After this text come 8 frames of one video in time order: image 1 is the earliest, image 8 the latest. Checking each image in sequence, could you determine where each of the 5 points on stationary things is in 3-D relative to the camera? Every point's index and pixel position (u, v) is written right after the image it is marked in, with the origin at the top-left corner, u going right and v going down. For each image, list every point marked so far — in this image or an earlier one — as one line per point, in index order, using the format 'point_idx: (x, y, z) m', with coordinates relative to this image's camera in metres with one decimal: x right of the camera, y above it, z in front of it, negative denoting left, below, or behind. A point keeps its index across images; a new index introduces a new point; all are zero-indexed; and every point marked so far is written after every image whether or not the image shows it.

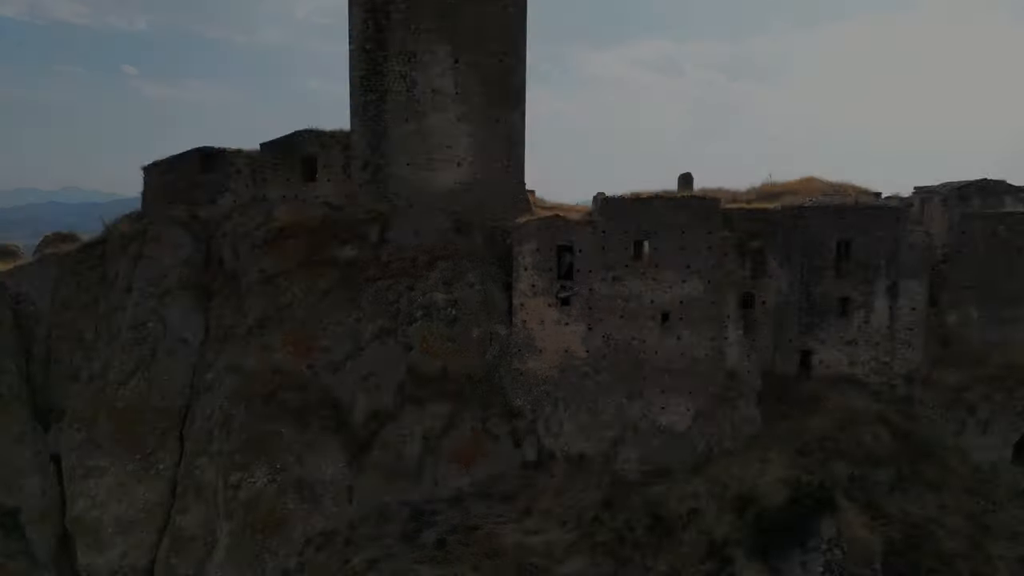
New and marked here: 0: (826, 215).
0: (+6.2, +1.5, +16.2) m
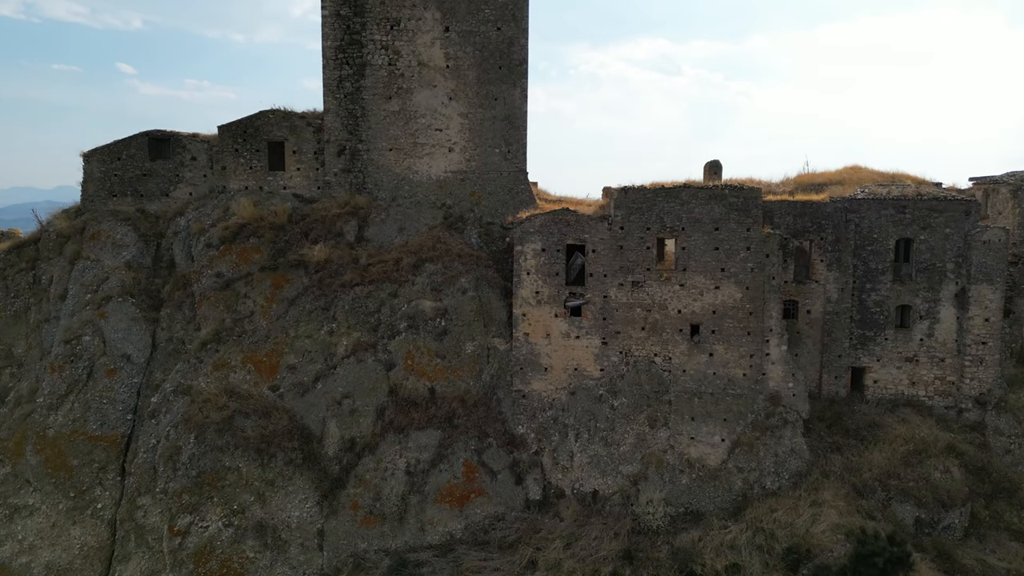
0: (+6.2, +1.3, +13.7) m
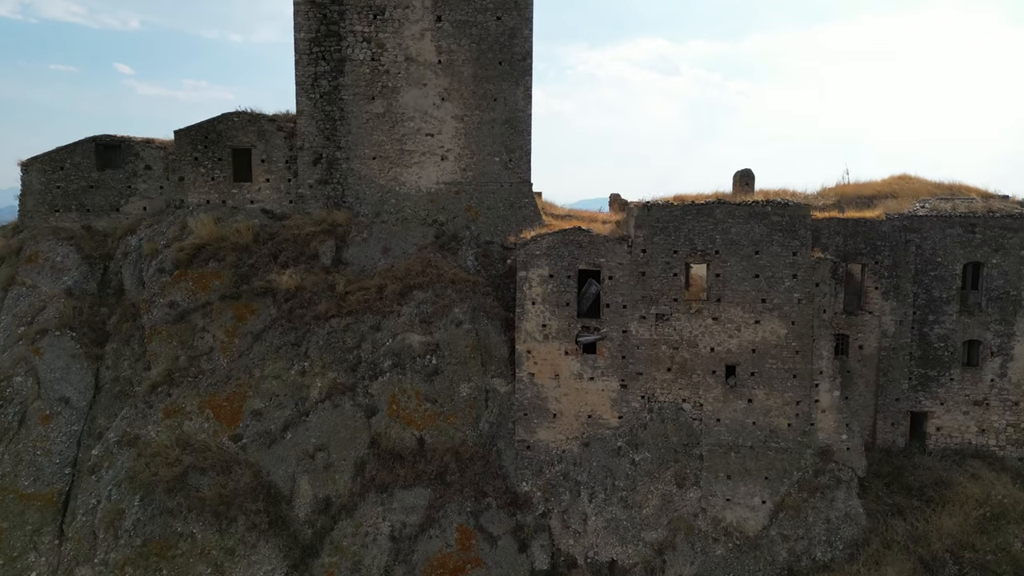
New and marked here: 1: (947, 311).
0: (+6.3, +0.9, +11.7) m
1: (+6.4, -0.3, +11.9) m
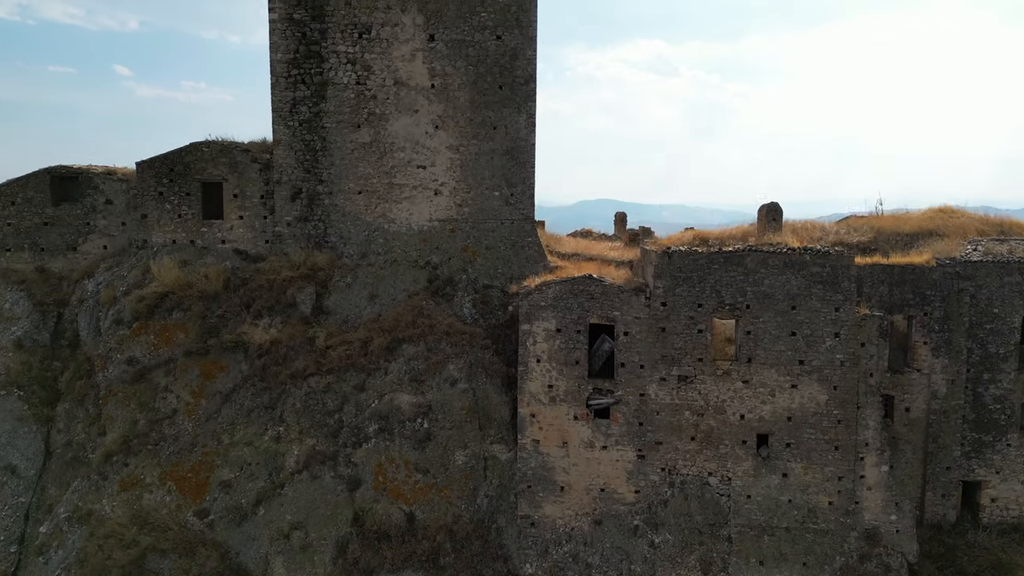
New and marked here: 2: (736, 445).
0: (+6.3, +0.2, +10.4) m
1: (+6.4, -1.0, +10.6) m
2: (+2.7, -1.9, +9.9) m
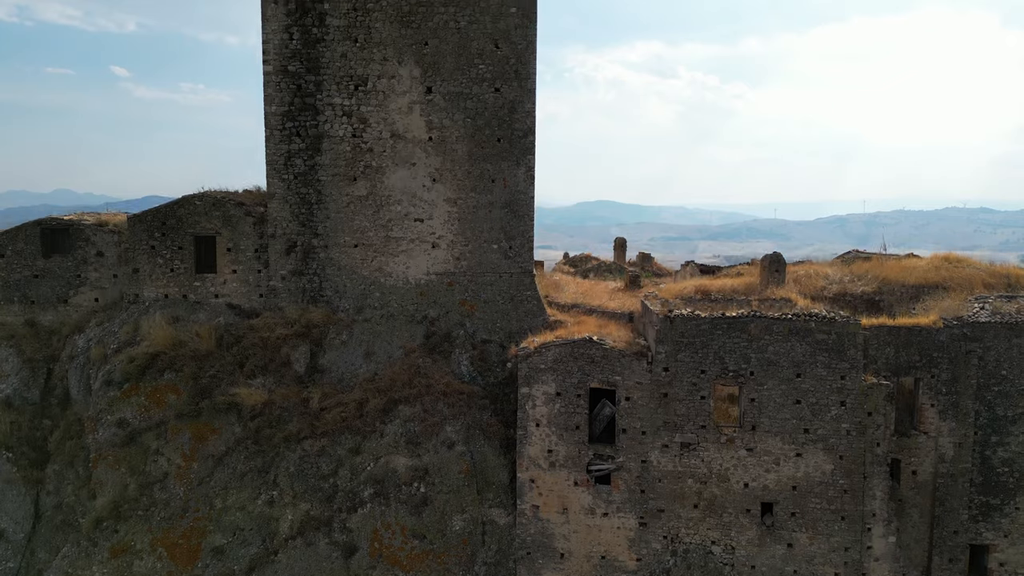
0: (+6.3, -0.6, +10.2) m
1: (+6.4, -1.8, +10.4) m
2: (+2.7, -2.7, +9.6) m
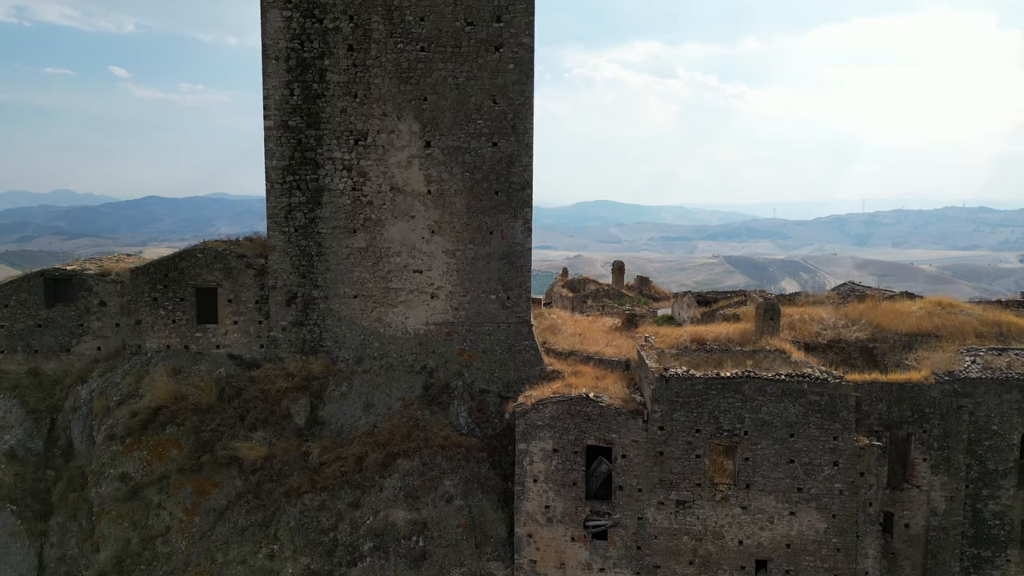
0: (+6.2, -1.3, +10.3) m
1: (+6.3, -2.6, +10.5) m
2: (+2.7, -3.4, +9.8) m
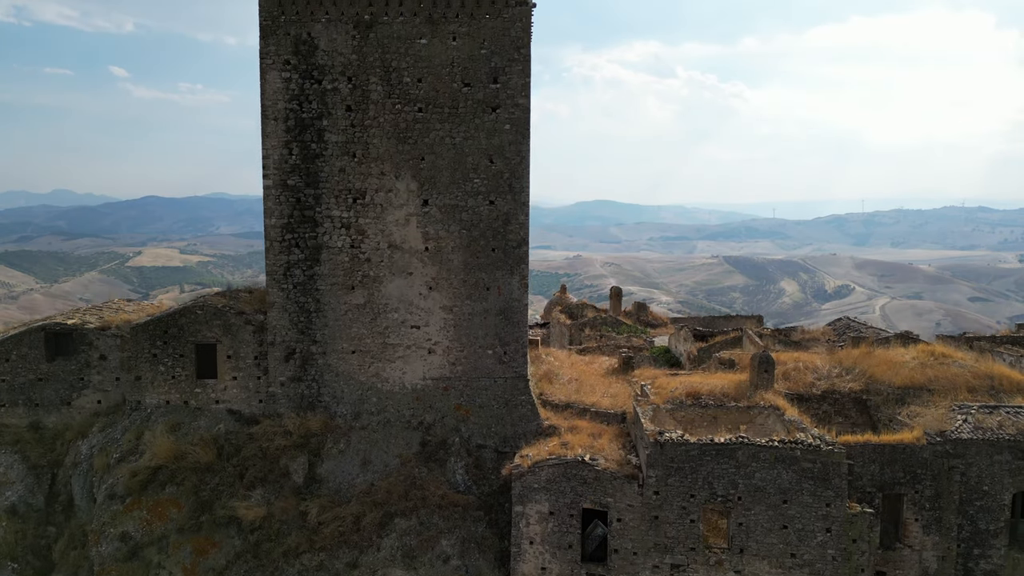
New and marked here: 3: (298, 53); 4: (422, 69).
0: (+6.2, -2.1, +10.4) m
1: (+6.3, -3.4, +10.6) m
2: (+2.6, -4.2, +9.9) m
3: (-2.9, +3.2, +11.1) m
4: (-1.2, +3.0, +11.2) m
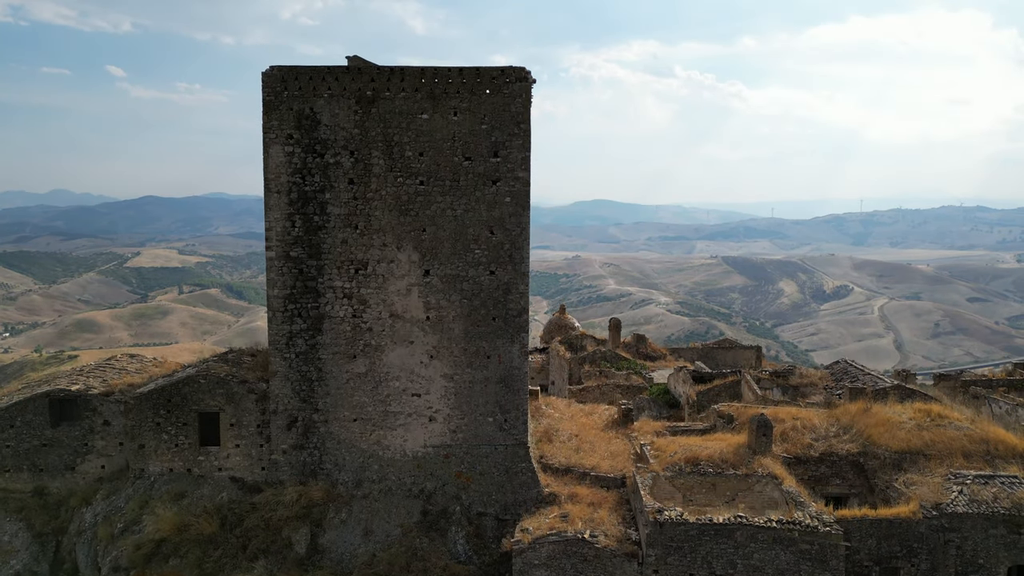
0: (+6.2, -3.1, +10.6) m
1: (+6.3, -4.4, +10.7) m
2: (+2.6, -5.2, +10.0) m
3: (-2.9, +2.2, +11.2) m
4: (-1.2, +2.0, +11.3) m
